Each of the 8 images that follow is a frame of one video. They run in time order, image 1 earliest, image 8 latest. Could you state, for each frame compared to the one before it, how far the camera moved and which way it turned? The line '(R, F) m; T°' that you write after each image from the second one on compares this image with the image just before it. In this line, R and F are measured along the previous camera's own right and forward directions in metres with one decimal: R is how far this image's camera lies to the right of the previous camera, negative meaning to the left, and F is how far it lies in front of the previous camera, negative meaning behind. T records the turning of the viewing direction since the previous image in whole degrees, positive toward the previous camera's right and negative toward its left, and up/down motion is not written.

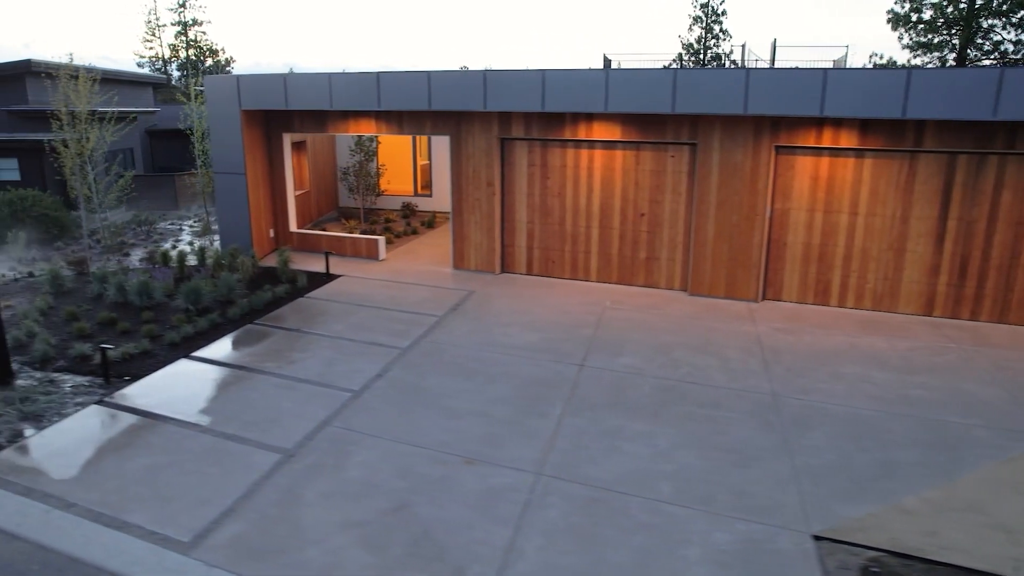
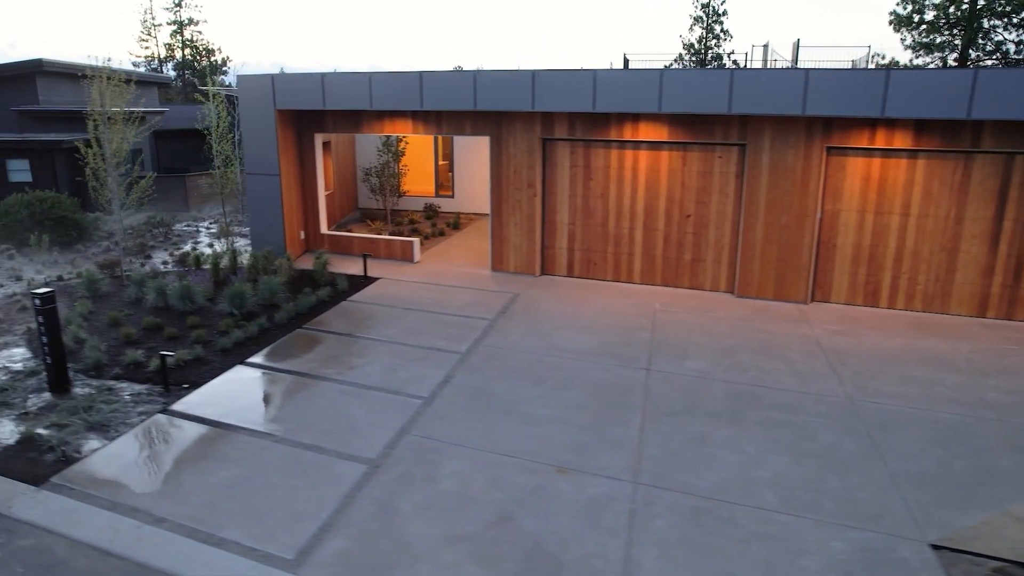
(-0.8, +0.1) m; +1°
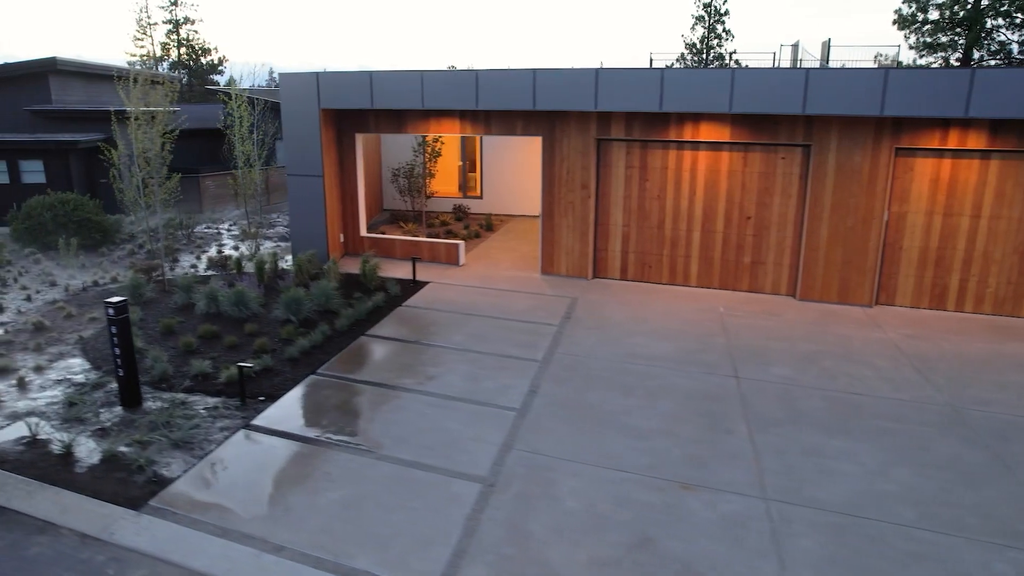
(-0.9, +0.3) m; +1°
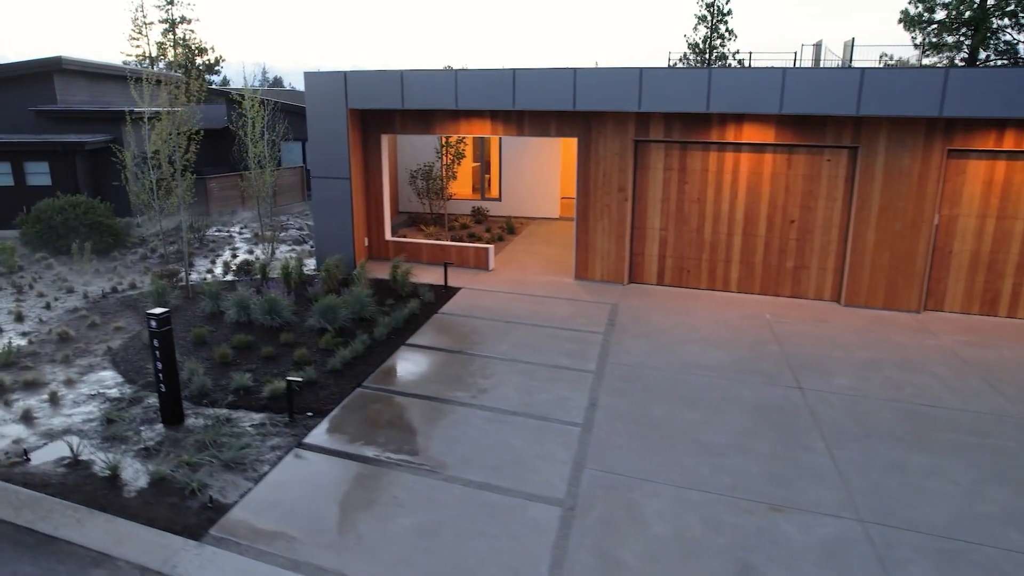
(-0.6, +0.3) m; +1°
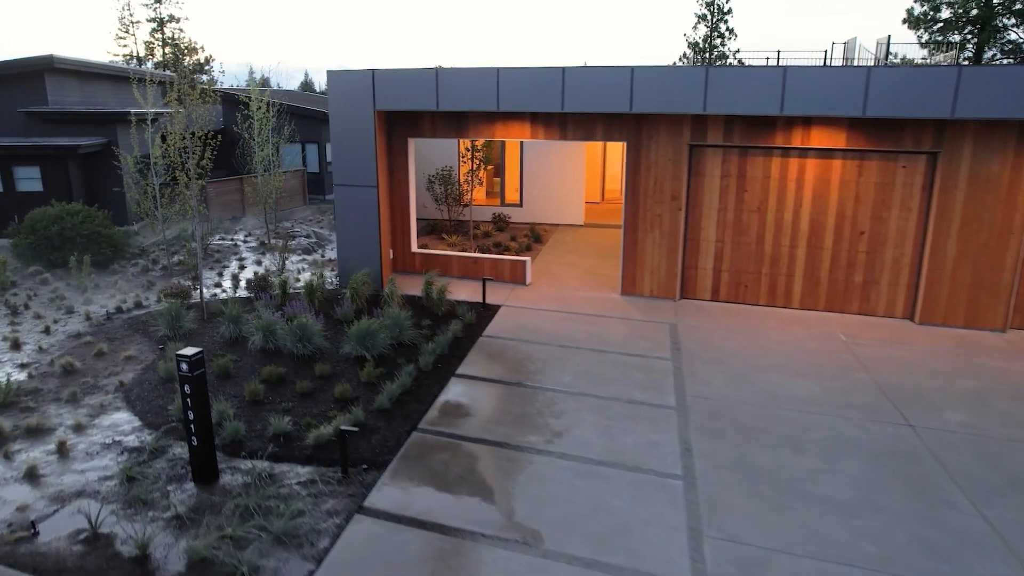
(-0.7, +0.8) m; +1°
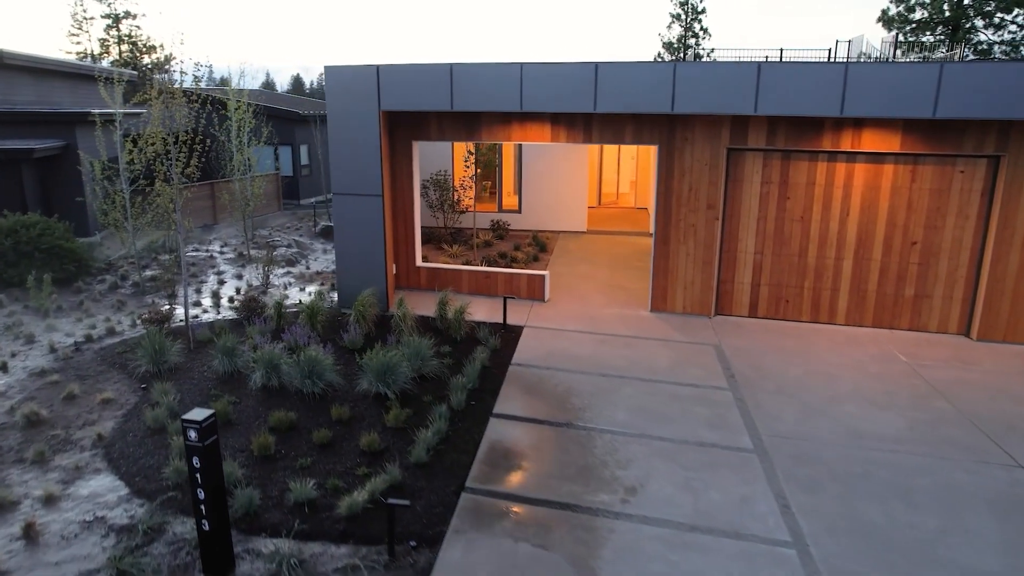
(-0.7, +0.9) m; +3°
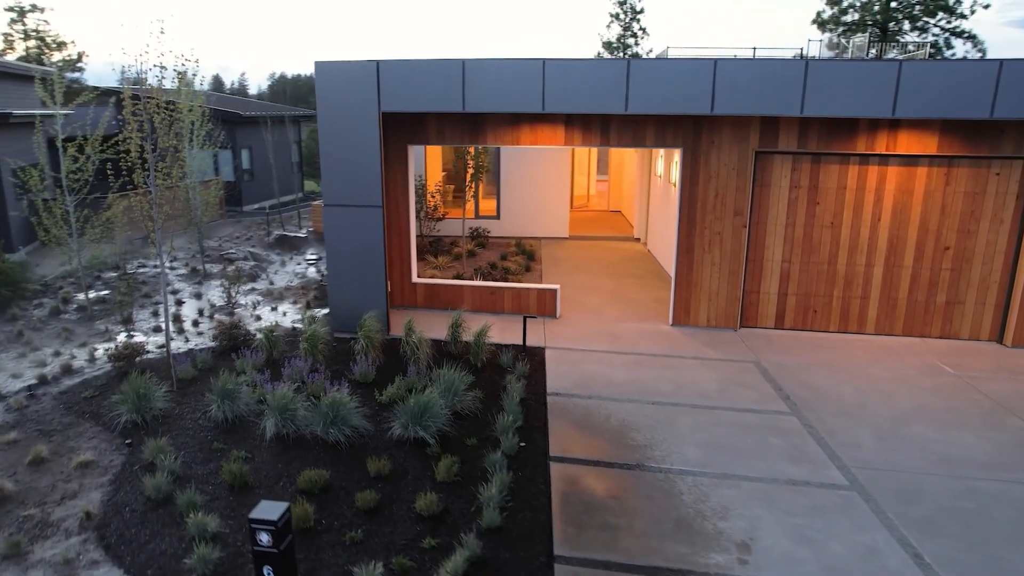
(-0.9, +0.8) m; +6°
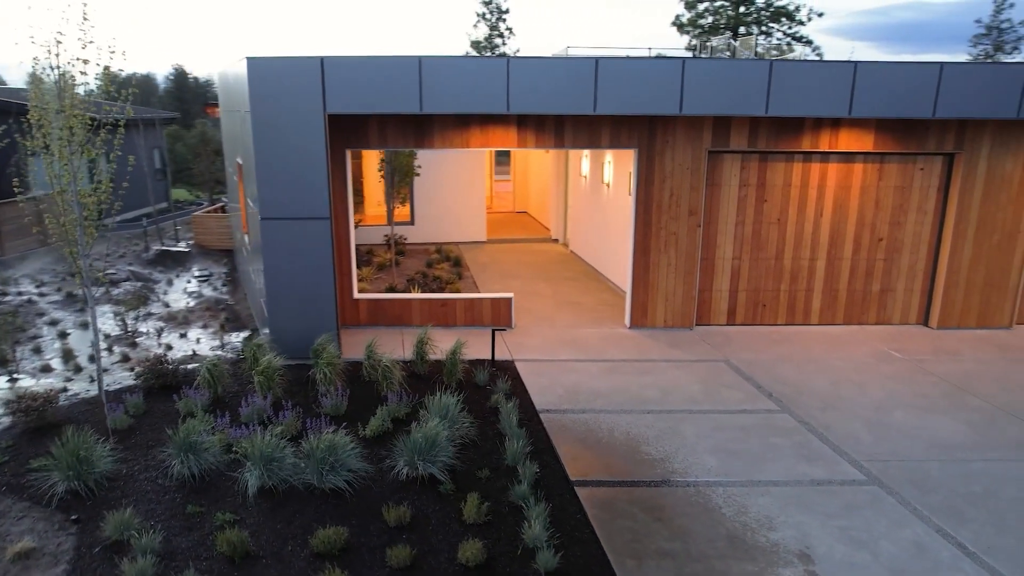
(-1.0, +0.5) m; +11°
